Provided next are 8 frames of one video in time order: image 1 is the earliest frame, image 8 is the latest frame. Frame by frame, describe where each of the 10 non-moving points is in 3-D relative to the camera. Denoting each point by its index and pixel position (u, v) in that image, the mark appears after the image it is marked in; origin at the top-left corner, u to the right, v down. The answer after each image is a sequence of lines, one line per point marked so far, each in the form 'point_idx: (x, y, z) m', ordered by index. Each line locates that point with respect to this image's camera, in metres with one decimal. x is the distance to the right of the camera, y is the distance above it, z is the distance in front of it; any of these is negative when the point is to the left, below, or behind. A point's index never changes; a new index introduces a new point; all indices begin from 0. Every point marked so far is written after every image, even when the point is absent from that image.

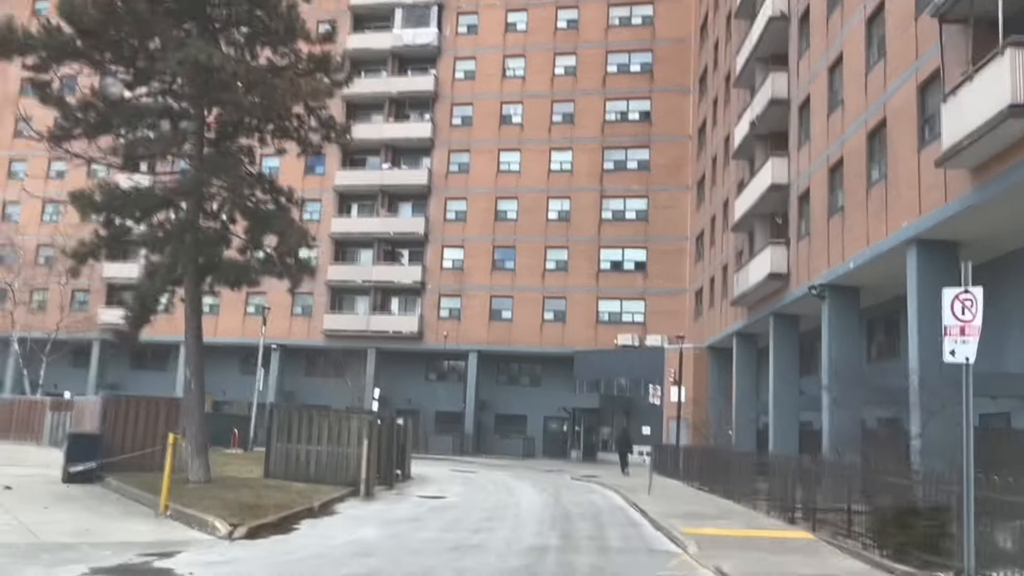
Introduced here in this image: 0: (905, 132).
0: (+7.7, +3.0, +17.9) m
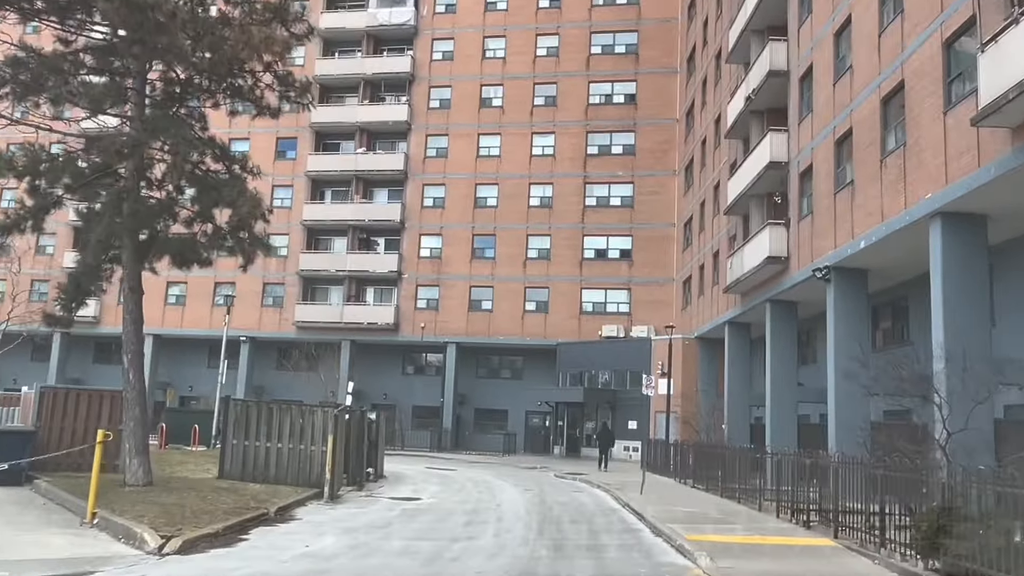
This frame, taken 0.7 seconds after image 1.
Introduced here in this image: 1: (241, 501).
0: (+7.4, +3.4, +16.2) m
1: (-4.4, -3.5, +14.9) m
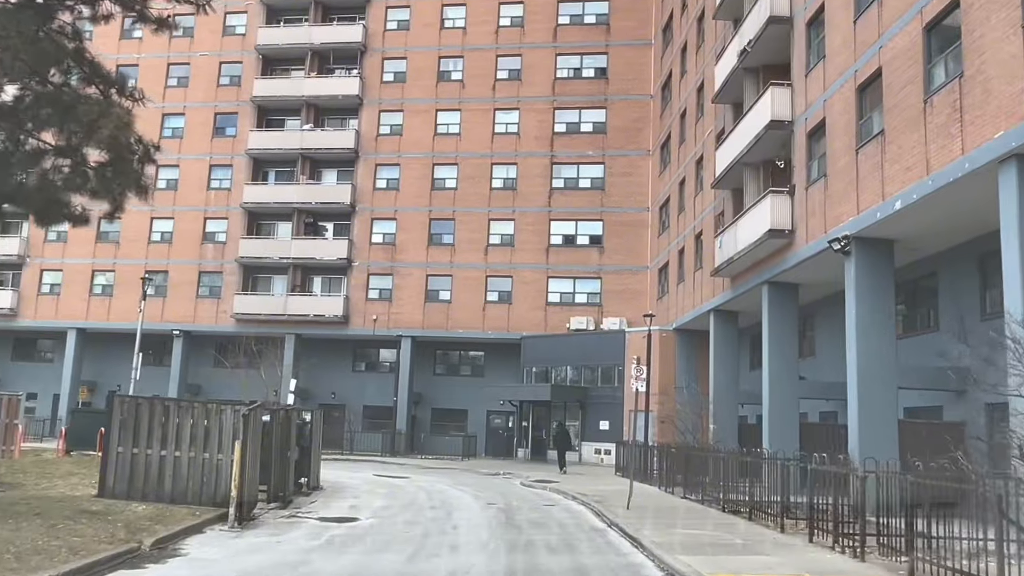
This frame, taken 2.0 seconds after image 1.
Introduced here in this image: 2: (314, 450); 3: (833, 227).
0: (+6.8, +3.9, +12.9) m
1: (-4.9, -2.9, +11.1) m
2: (-4.2, -3.4, +19.5) m
3: (+6.5, +1.2, +18.7) m
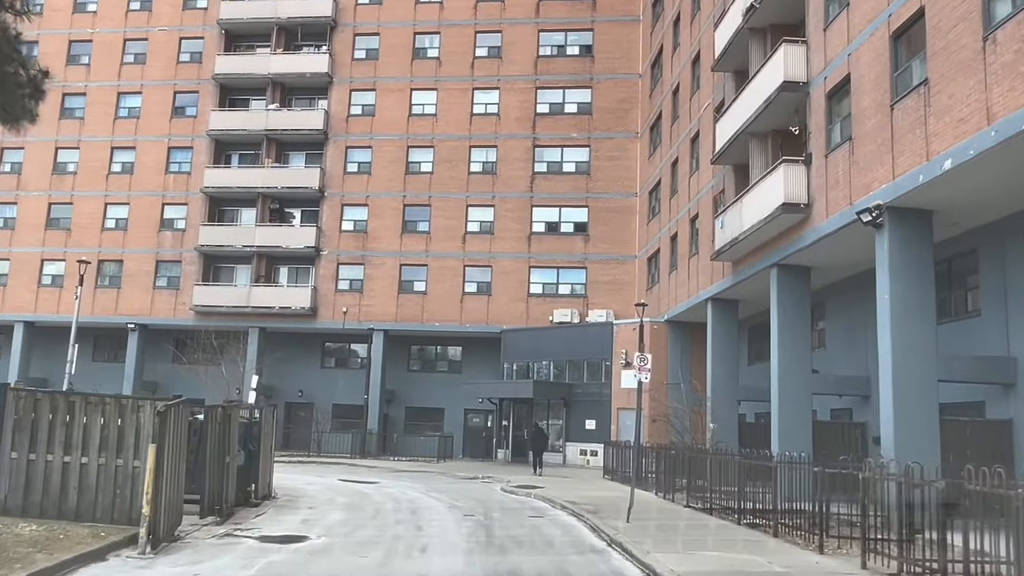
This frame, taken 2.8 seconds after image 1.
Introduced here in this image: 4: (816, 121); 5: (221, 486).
0: (+6.6, +4.3, +10.6) m
1: (-5.1, -2.5, +8.5) m
2: (-4.6, -3.1, +16.9) m
3: (+6.2, +1.6, +16.3) m
4: (+6.1, +3.4, +18.6) m
5: (-4.4, -3.0, +14.0) m
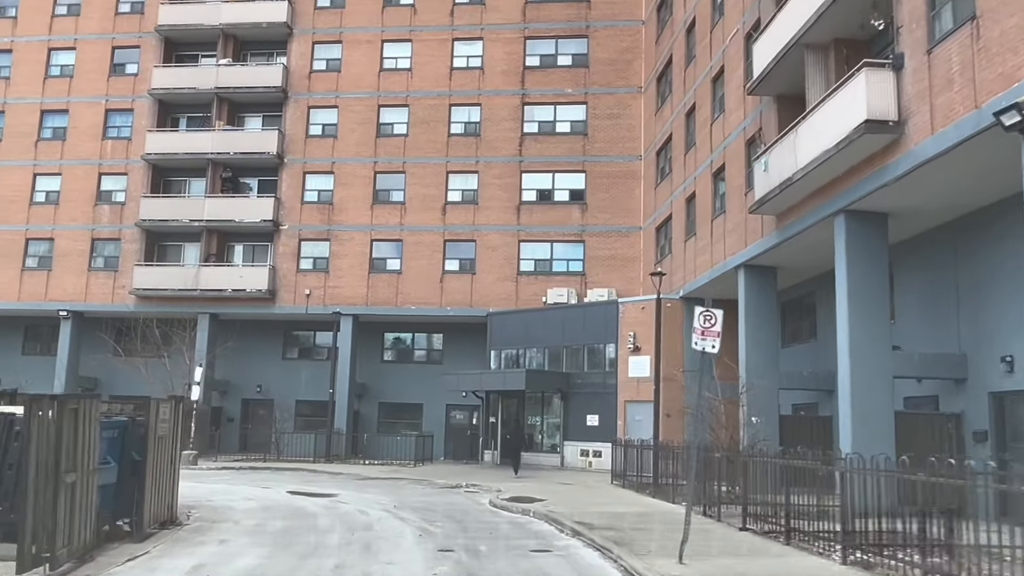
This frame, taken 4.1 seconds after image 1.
0: (+6.6, +5.1, +5.9) m
1: (-5.0, -1.8, +3.6) m
2: (-4.7, -2.3, +12.0) m
3: (+6.1, +2.4, +11.6) m
4: (+6.0, +4.2, +13.8) m
5: (-4.5, -2.3, +9.1) m
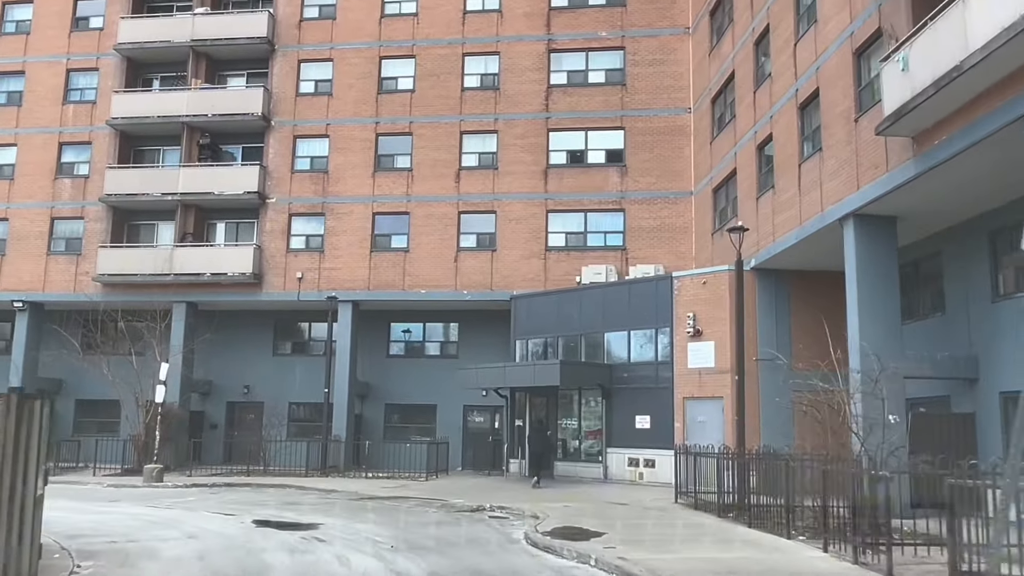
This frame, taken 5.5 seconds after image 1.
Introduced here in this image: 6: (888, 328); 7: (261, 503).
0: (+6.9, +6.0, +0.7) m
1: (-4.6, -1.1, -1.5) m
2: (-4.1, -1.6, +7.0) m
3: (+6.5, +3.3, +6.4) m
4: (+6.4, +5.0, +8.6) m
5: (-4.0, -1.6, +4.1) m
6: (+6.6, -0.7, +16.1) m
7: (-5.2, -4.4, +18.9) m
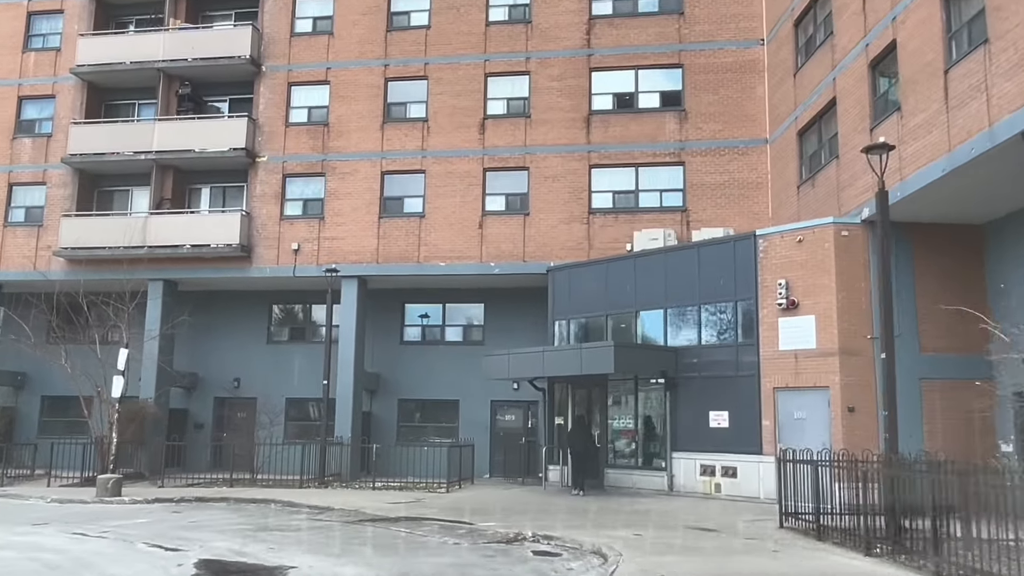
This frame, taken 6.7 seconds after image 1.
0: (+7.1, +6.7, -4.3) m
1: (-4.4, -0.5, -6.1) m
2: (-3.7, -1.0, +2.4) m
3: (+6.9, +4.0, +1.5) m
4: (+6.9, +5.8, +3.7) m
5: (-3.6, -0.9, -0.6) m
6: (+7.3, +0.1, +11.2) m
7: (-4.4, -3.7, +14.3) m
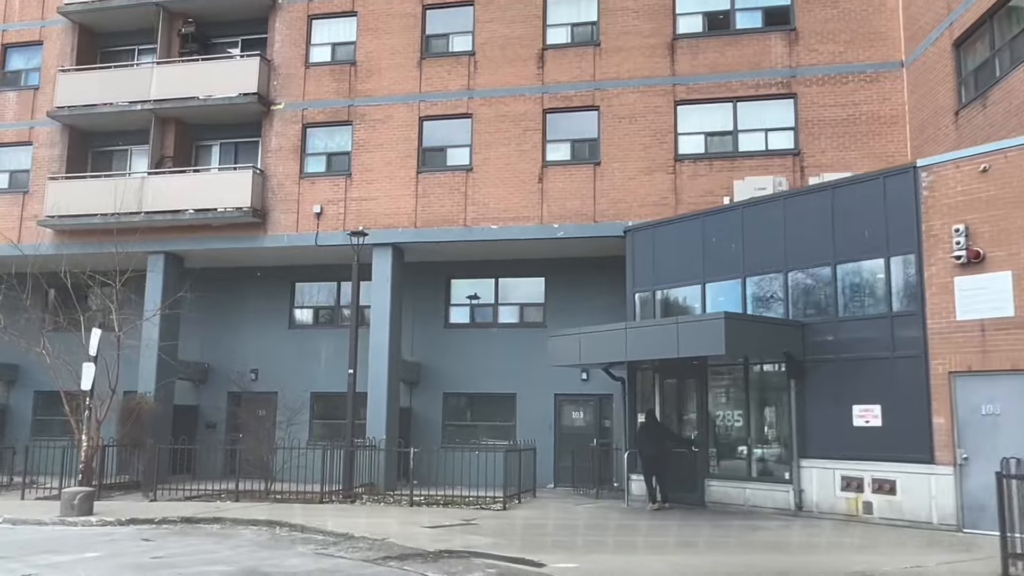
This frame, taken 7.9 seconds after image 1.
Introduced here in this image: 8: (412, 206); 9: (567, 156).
0: (+6.9, +7.4, -9.0) m
1: (-4.6, +0.1, -10.2) m
2: (-3.4, -0.4, -1.8) m
3: (+7.1, +4.7, -3.3) m
4: (+7.1, +6.5, -1.0) m
5: (-3.5, -0.3, -4.7) m
6: (+8.0, +0.8, +6.4) m
7: (-3.5, -3.1, +10.1) m
8: (-2.2, +1.8, +19.8) m
9: (+1.2, +2.7, +19.3) m
